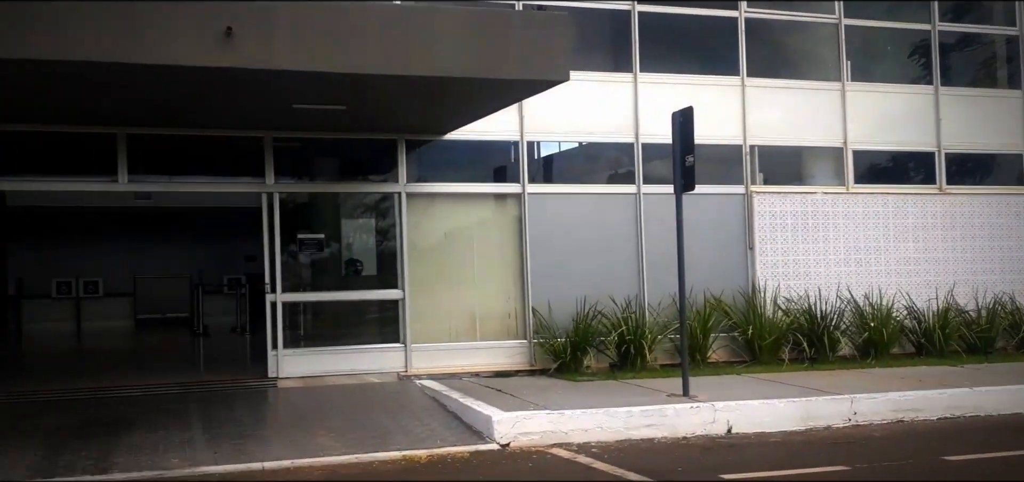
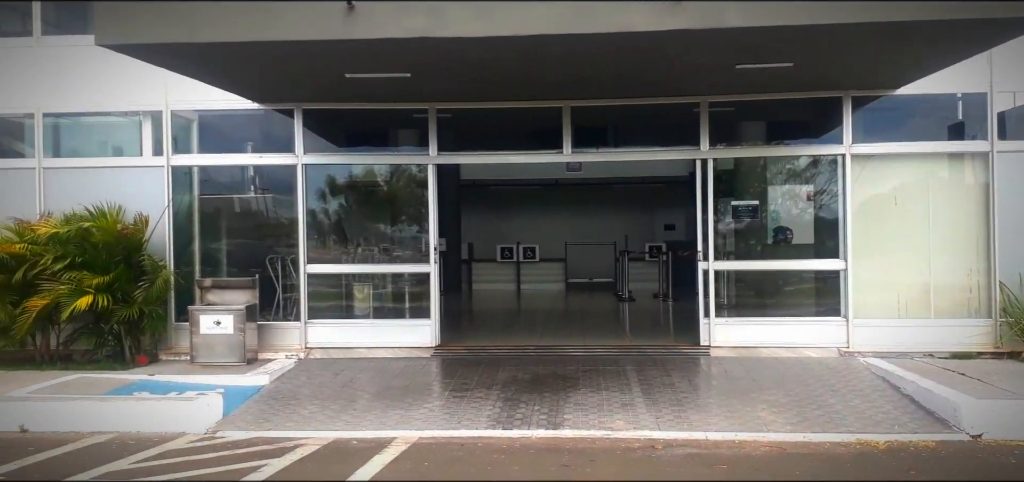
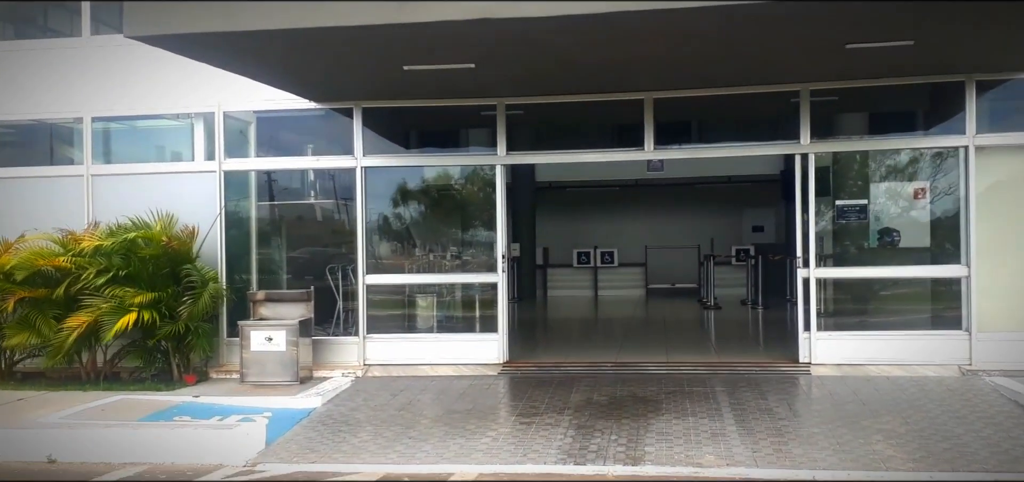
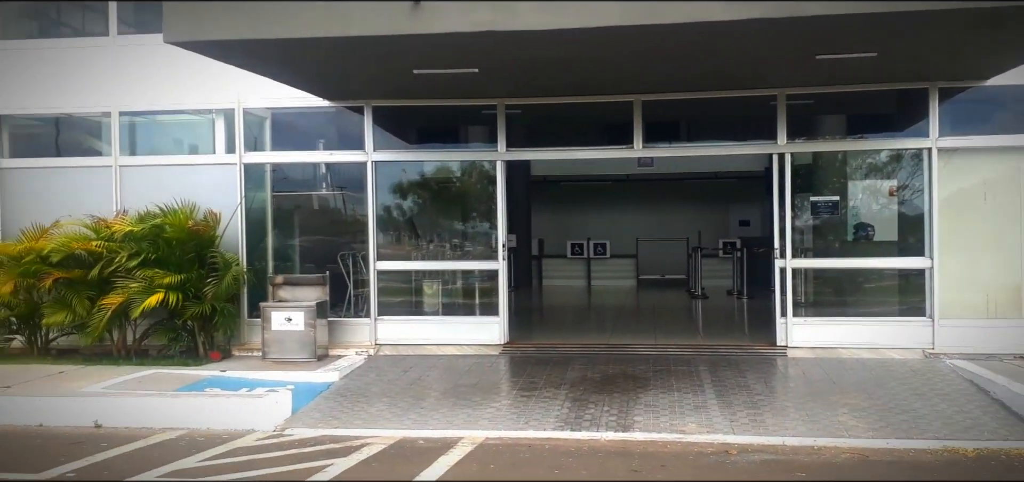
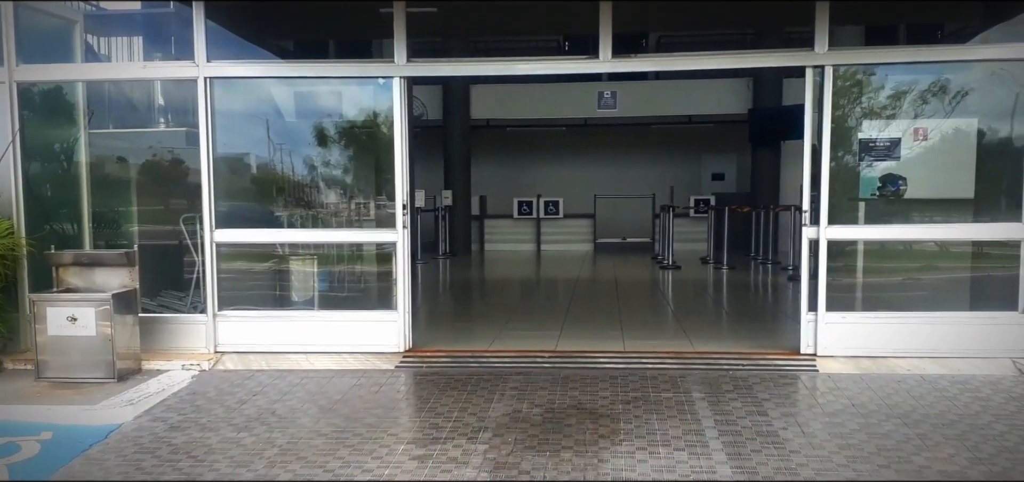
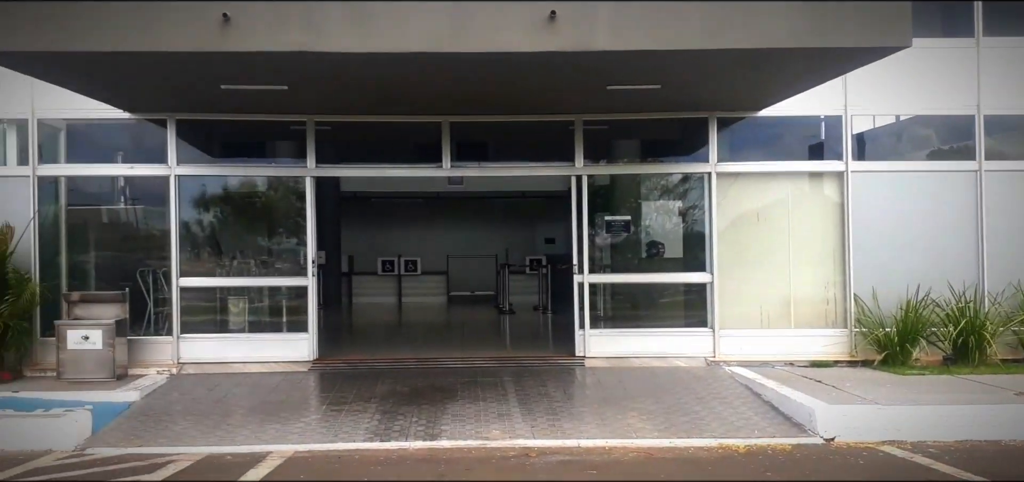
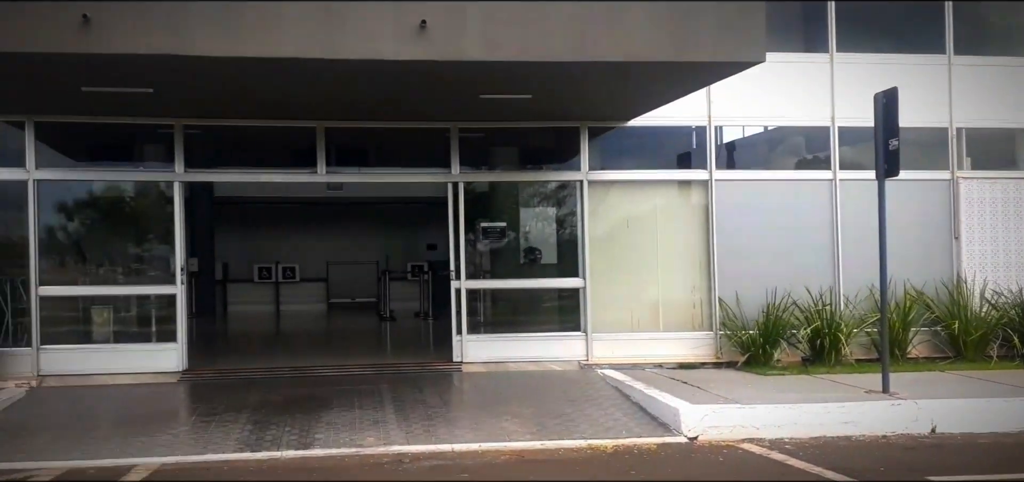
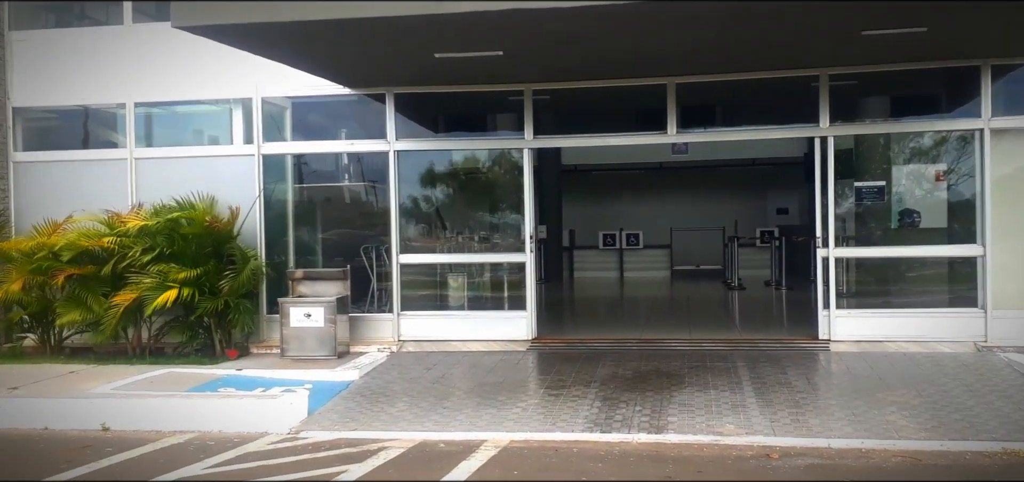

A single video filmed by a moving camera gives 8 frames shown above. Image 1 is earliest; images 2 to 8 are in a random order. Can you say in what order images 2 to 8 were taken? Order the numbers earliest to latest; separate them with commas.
7, 6, 2, 4, 8, 3, 5
